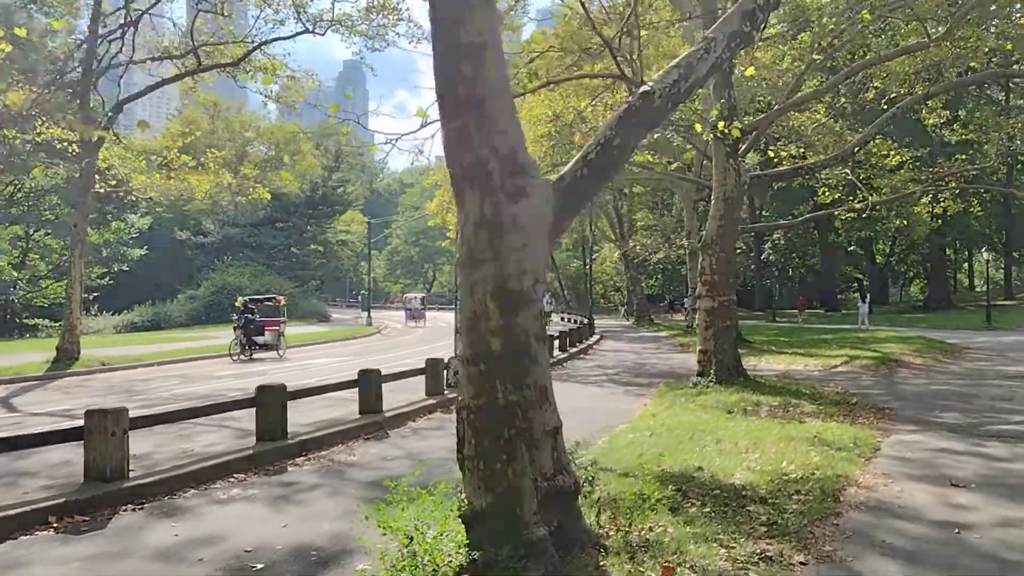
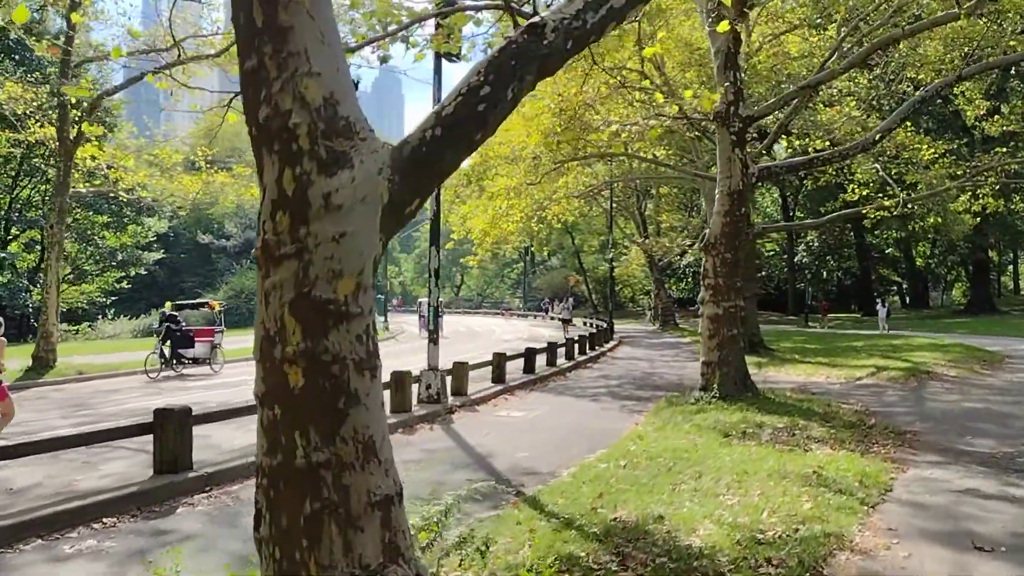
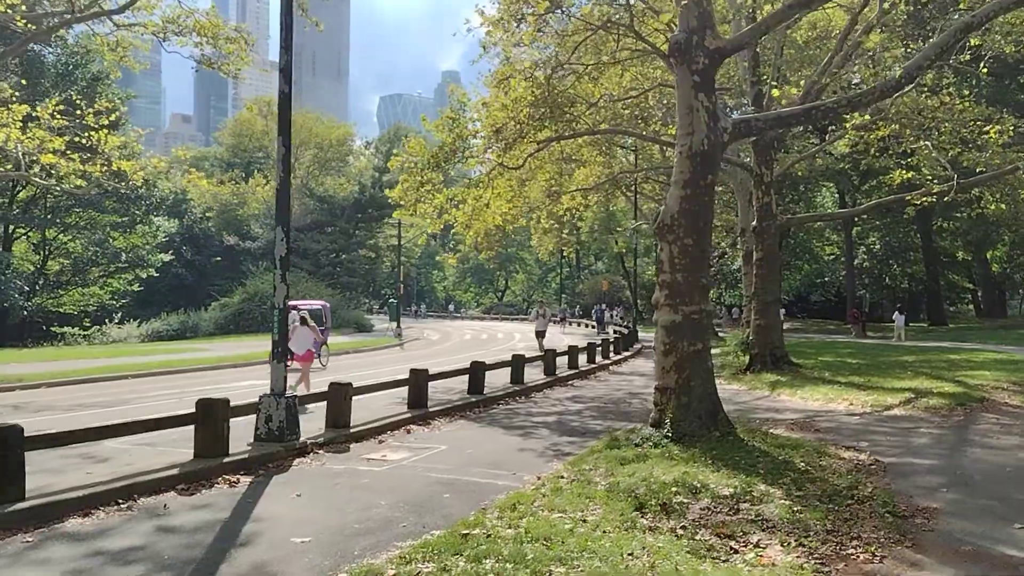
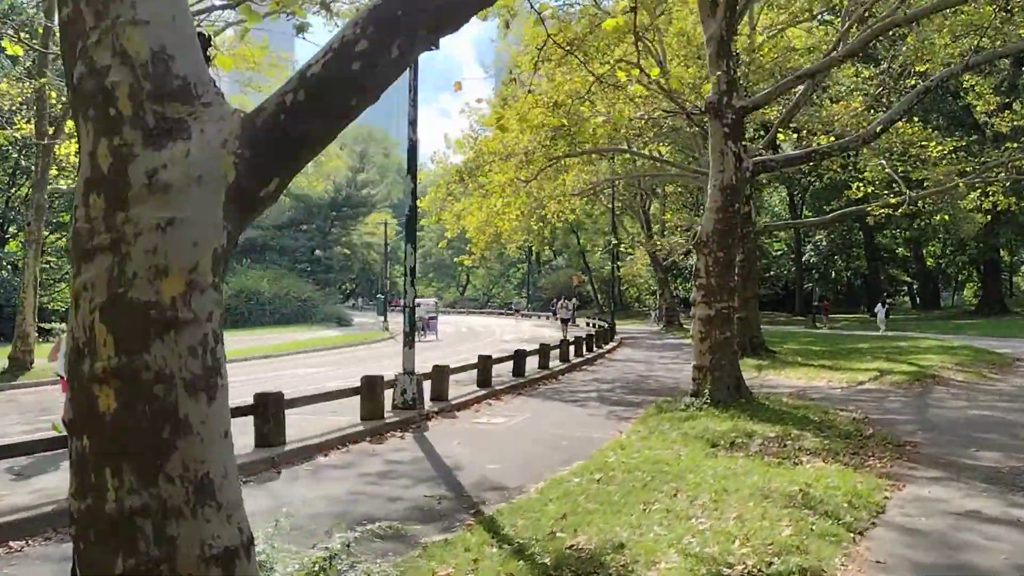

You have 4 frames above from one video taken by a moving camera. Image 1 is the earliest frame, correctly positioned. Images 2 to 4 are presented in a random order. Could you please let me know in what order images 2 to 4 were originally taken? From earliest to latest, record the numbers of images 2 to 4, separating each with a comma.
2, 4, 3
